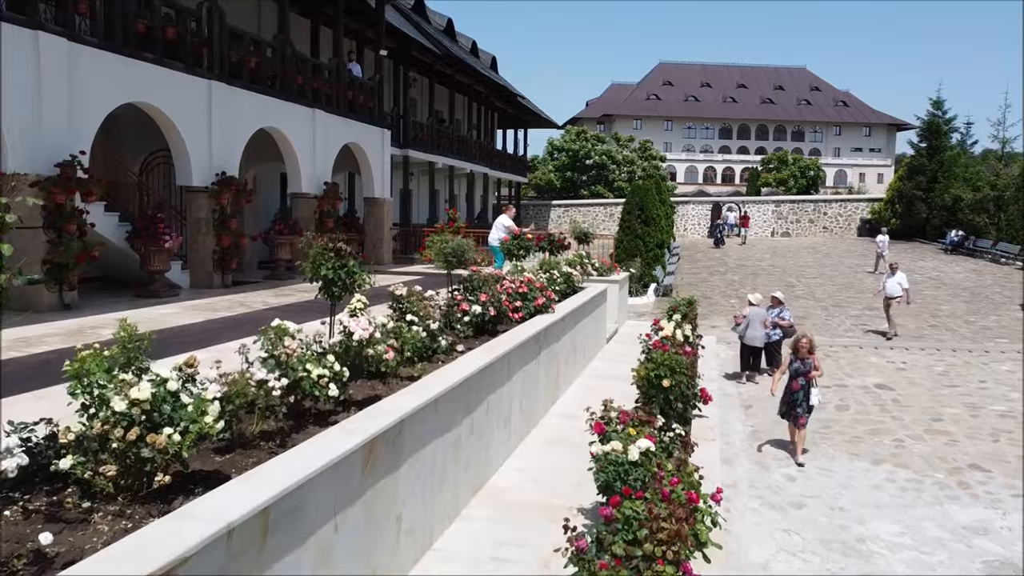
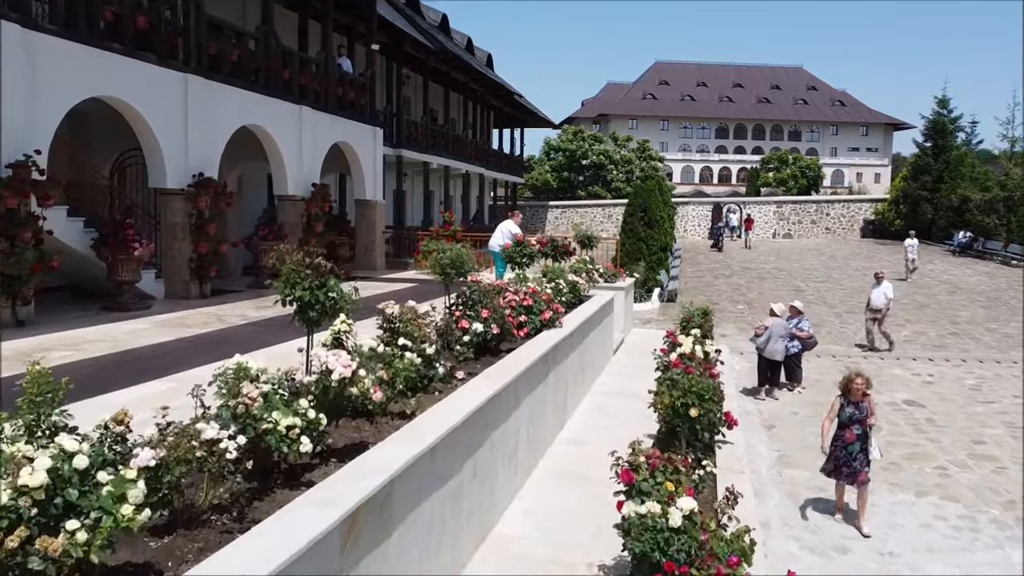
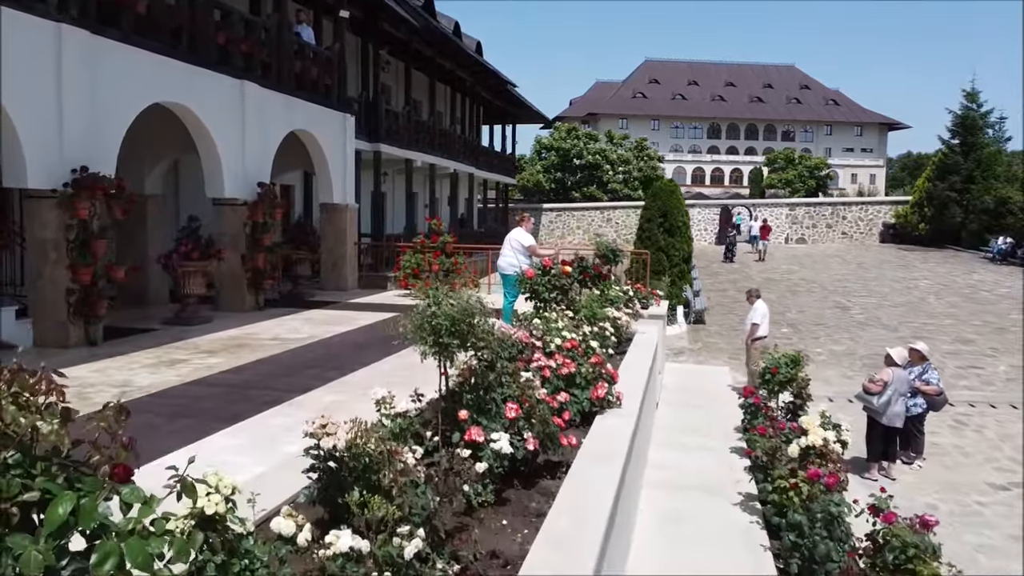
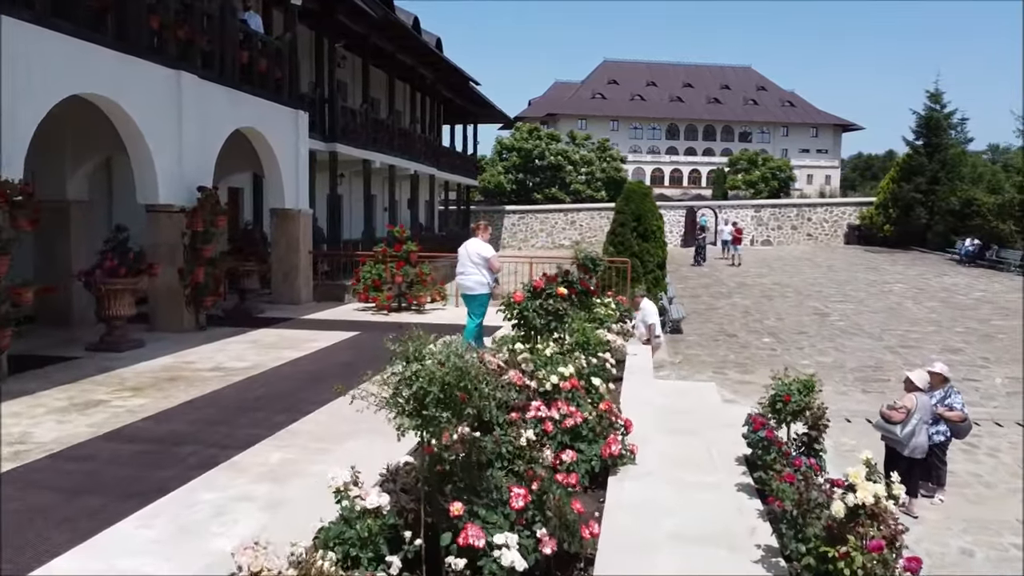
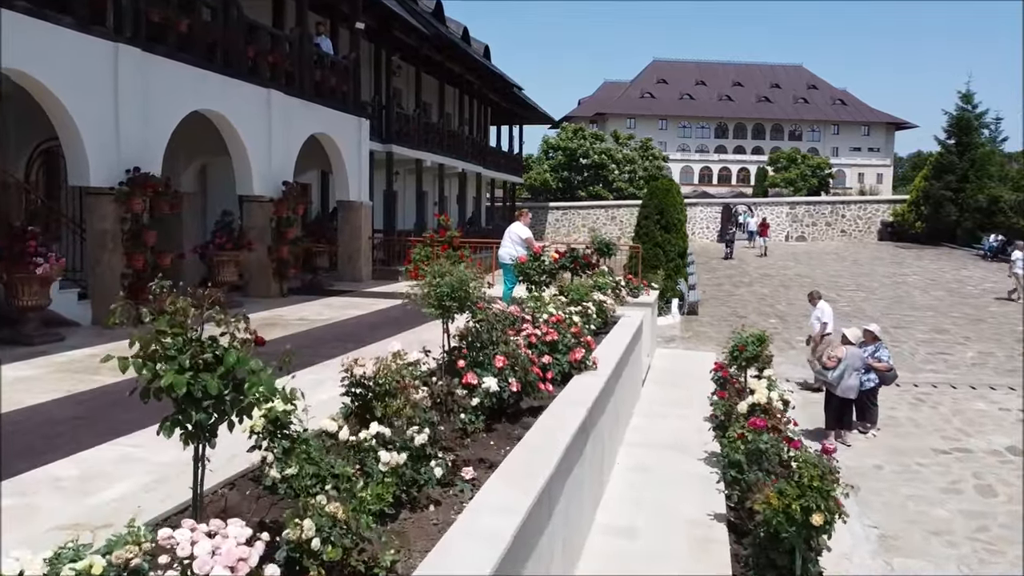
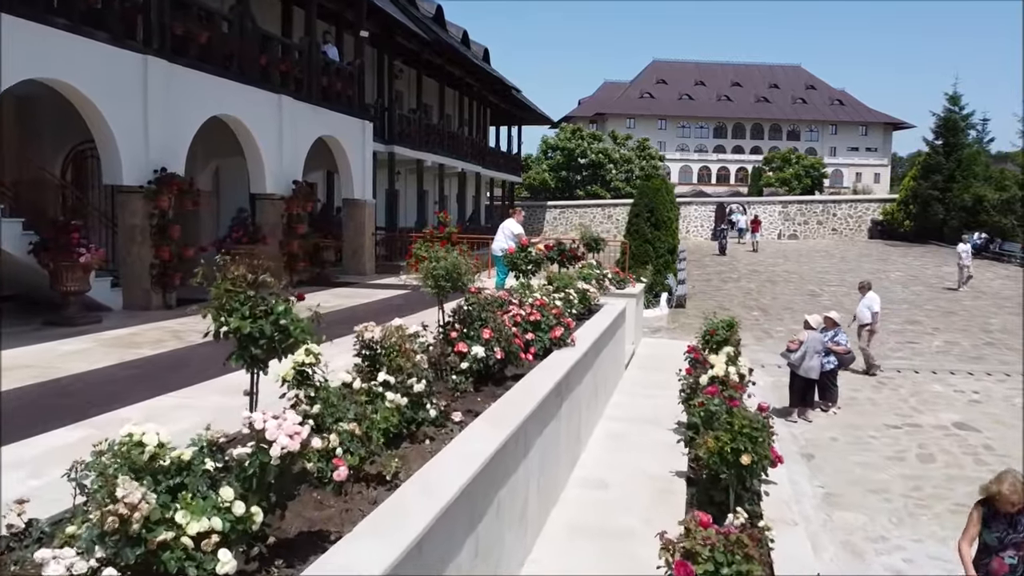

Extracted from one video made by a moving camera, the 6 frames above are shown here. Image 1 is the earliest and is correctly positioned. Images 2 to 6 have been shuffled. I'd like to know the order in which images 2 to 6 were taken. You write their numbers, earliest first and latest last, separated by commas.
2, 6, 5, 3, 4
